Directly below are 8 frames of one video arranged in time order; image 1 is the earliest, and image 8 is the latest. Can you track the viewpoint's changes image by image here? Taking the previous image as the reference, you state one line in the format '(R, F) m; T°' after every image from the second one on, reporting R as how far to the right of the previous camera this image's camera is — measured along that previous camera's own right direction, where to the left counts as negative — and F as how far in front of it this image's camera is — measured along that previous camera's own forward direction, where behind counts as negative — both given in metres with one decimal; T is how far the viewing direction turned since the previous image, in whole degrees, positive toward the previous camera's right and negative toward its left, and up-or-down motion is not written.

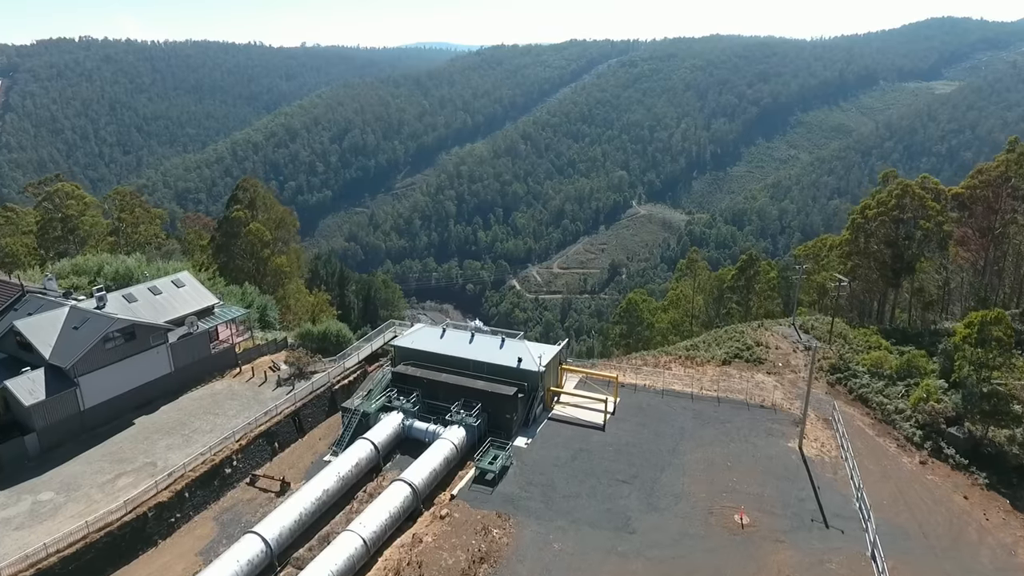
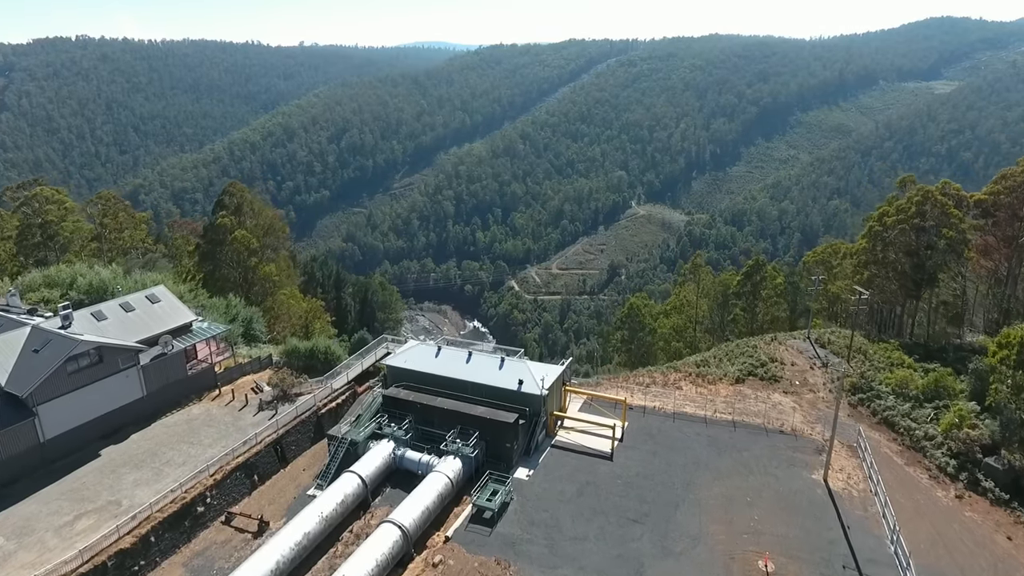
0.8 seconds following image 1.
(0.0, +1.0) m; 0°
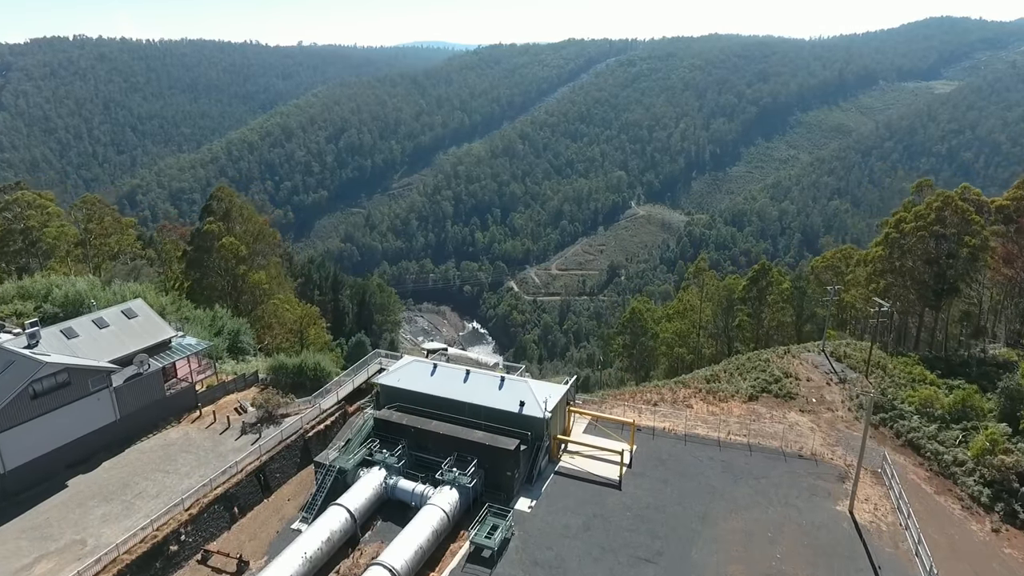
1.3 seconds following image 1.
(0.0, +0.9) m; 0°
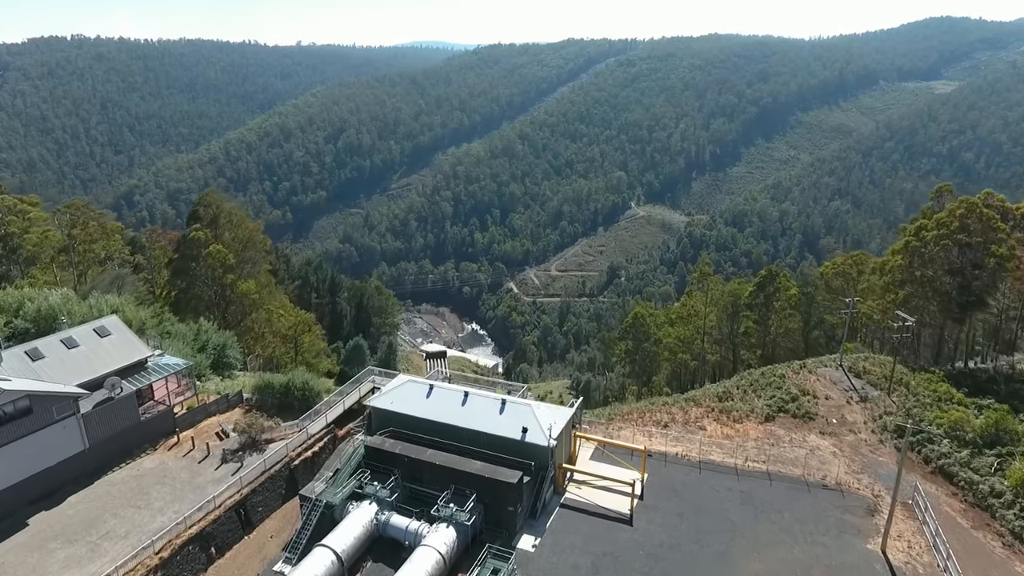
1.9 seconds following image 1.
(0.0, +0.9) m; 0°
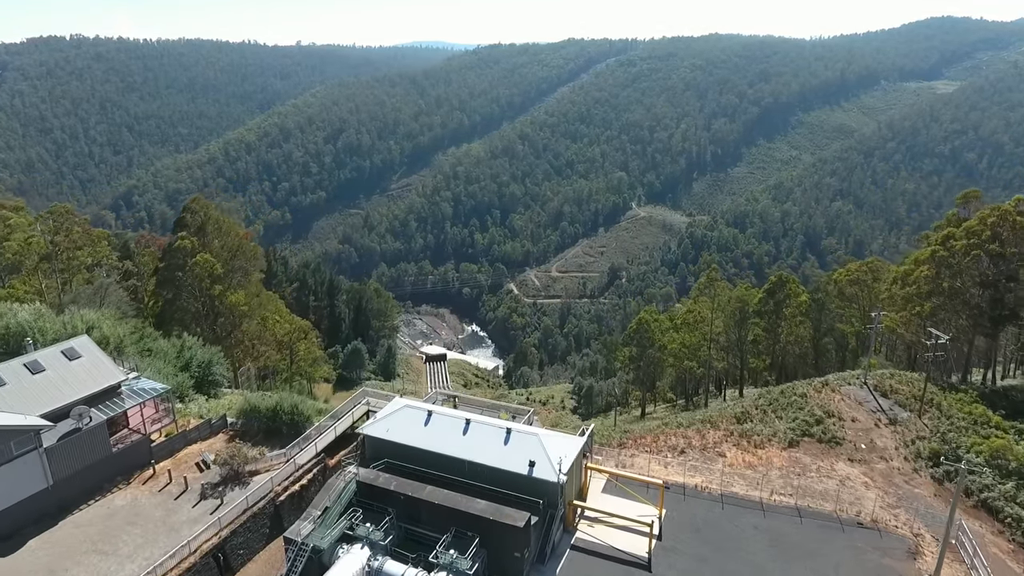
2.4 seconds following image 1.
(-0.1, +1.0) m; 0°
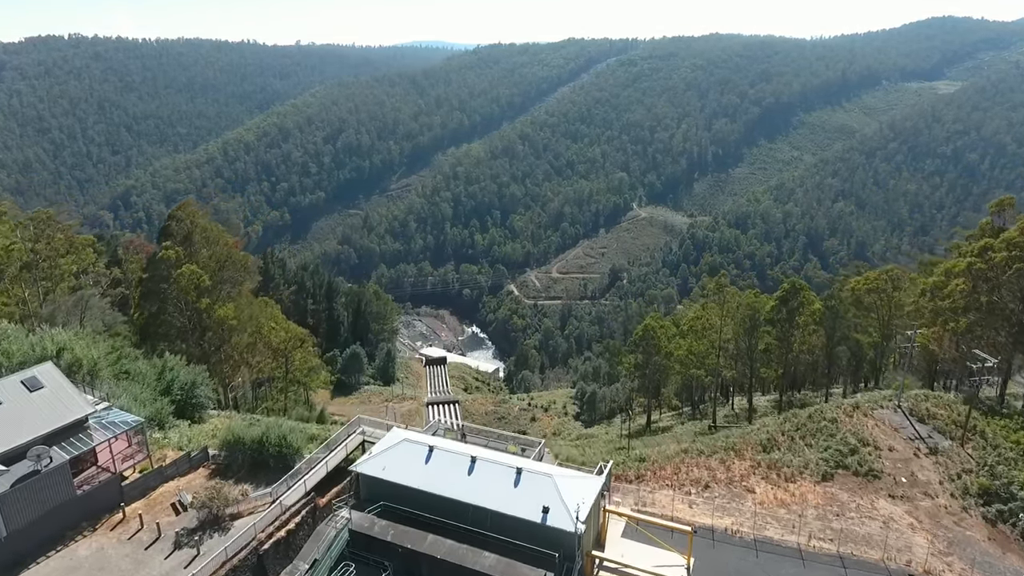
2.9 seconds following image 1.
(-0.2, +1.1) m; 0°
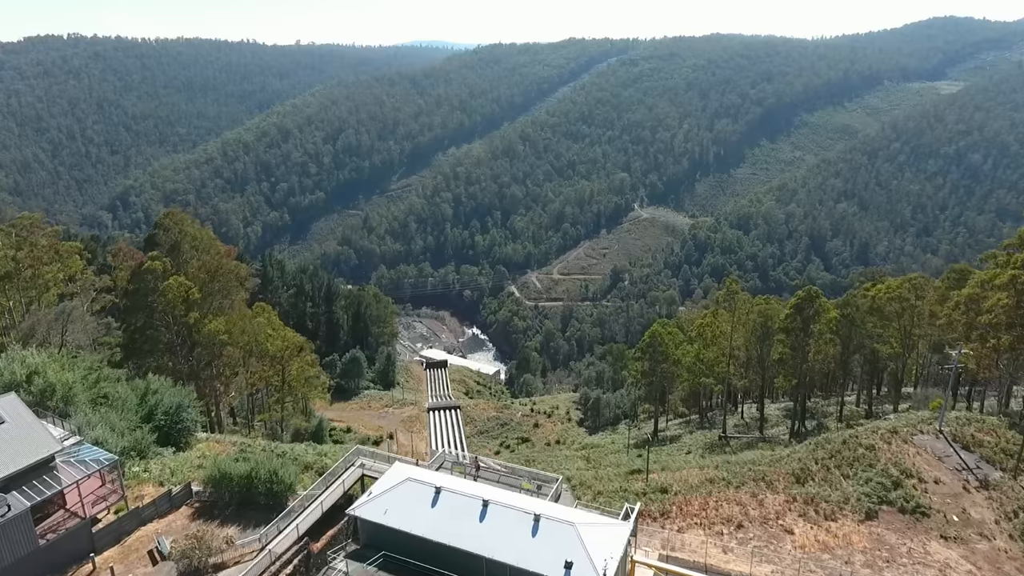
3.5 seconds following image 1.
(-0.2, +1.1) m; 0°
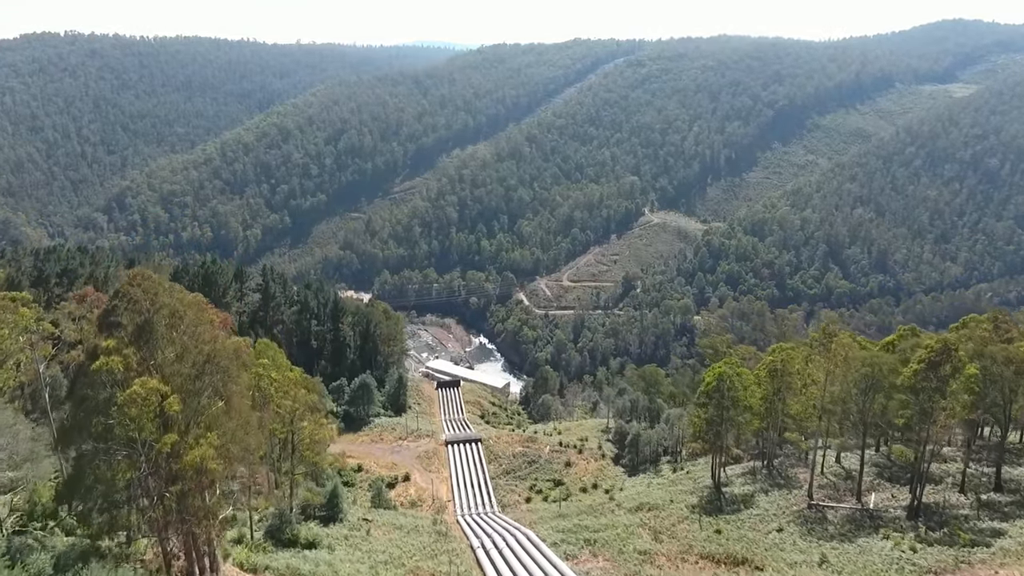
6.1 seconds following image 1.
(-2.5, +5.6) m; 0°
